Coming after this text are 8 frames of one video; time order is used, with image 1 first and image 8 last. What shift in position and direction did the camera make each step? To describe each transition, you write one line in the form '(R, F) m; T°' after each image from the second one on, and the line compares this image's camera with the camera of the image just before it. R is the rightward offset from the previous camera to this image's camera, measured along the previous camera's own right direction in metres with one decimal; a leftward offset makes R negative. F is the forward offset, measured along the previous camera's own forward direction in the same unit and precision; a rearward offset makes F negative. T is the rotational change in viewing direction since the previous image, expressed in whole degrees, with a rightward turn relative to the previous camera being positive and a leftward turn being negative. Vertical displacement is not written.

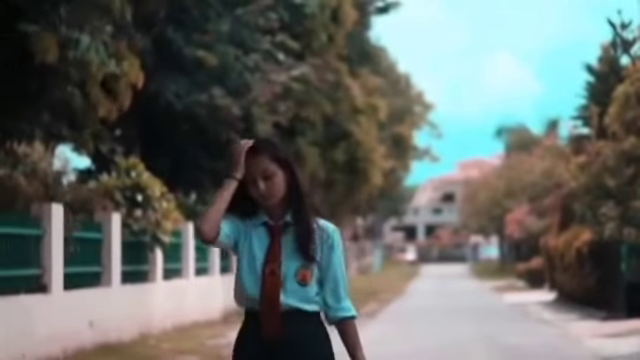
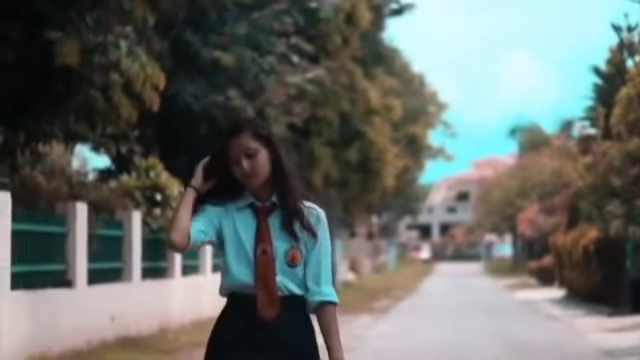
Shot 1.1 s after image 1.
(+0.1, -0.8) m; -1°
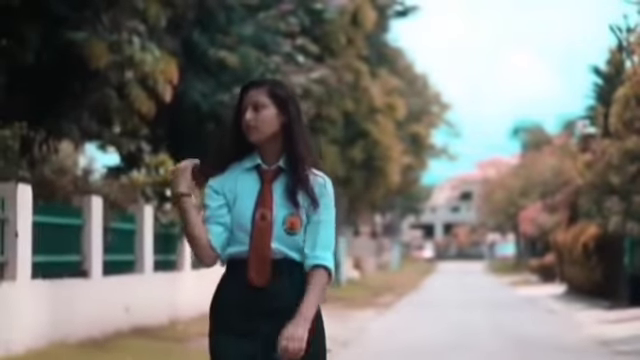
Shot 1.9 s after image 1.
(0.0, -0.7) m; 0°
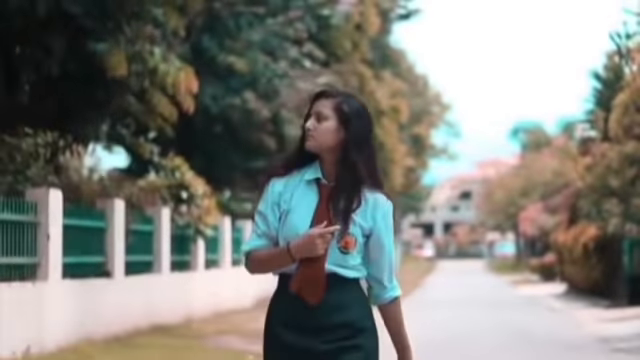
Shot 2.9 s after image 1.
(-0.2, -0.8) m; 0°
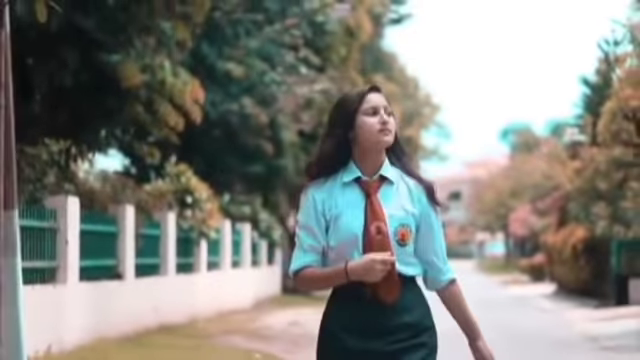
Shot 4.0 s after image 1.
(-0.2, -0.9) m; 0°
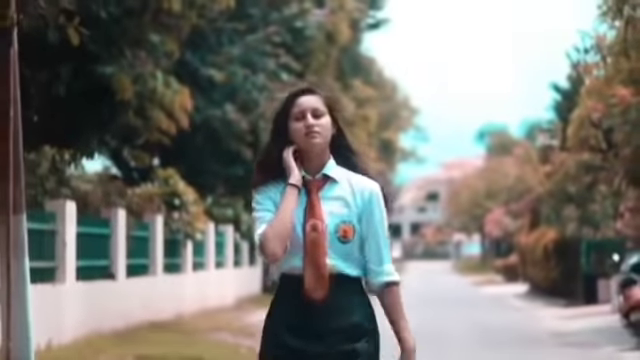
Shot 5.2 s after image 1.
(-0.1, -1.1) m; +1°
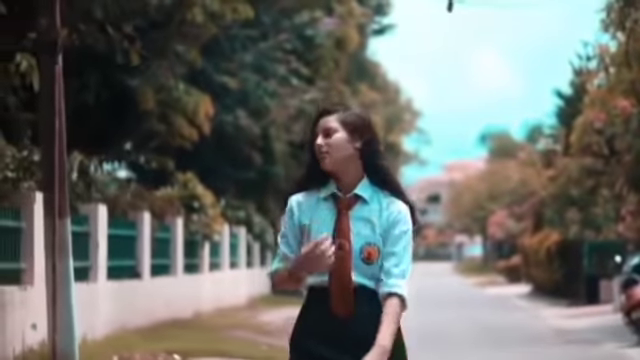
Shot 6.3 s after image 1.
(-0.2, -1.0) m; 0°
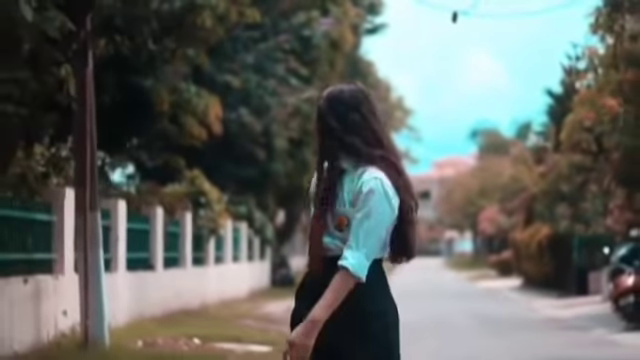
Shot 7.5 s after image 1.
(-0.2, -1.2) m; 0°
